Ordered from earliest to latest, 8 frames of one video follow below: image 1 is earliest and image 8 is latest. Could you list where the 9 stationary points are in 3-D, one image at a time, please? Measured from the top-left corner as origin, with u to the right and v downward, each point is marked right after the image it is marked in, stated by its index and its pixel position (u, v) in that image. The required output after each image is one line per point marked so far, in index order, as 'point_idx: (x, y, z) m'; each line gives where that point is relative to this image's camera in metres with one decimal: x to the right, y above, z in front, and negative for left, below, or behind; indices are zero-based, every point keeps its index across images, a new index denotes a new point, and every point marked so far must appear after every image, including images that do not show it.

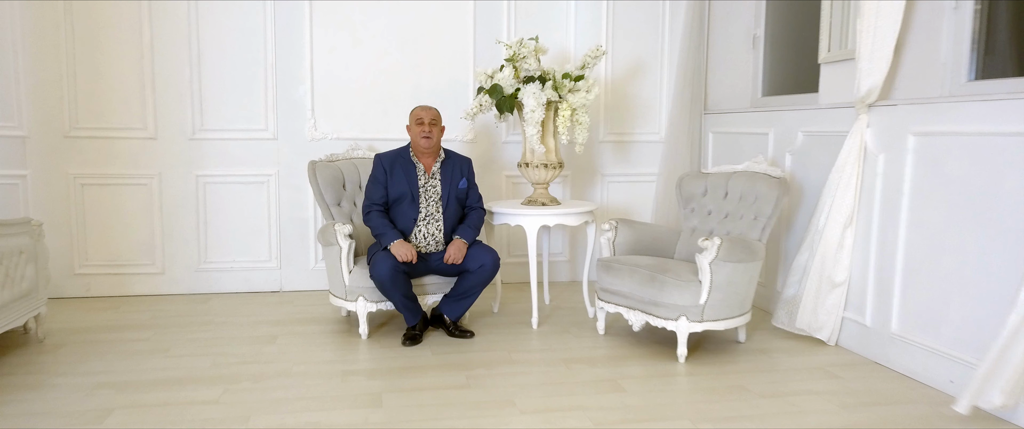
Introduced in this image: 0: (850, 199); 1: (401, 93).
0: (+1.4, 0.0, +3.1) m
1: (-0.6, +0.7, +4.4) m
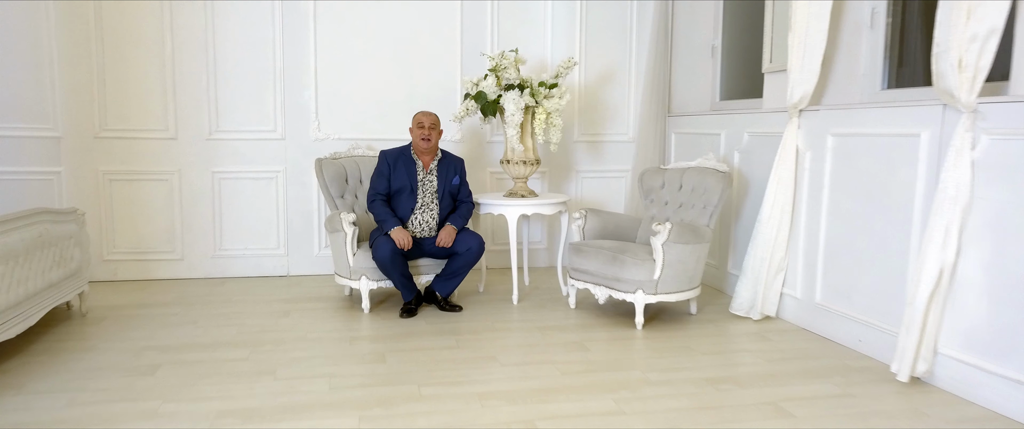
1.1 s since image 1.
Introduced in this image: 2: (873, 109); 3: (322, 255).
0: (+1.3, +0.1, +3.6) m
1: (-0.7, +0.7, +4.9) m
2: (+1.5, +0.4, +3.1) m
3: (-1.2, -0.2, +4.9) m
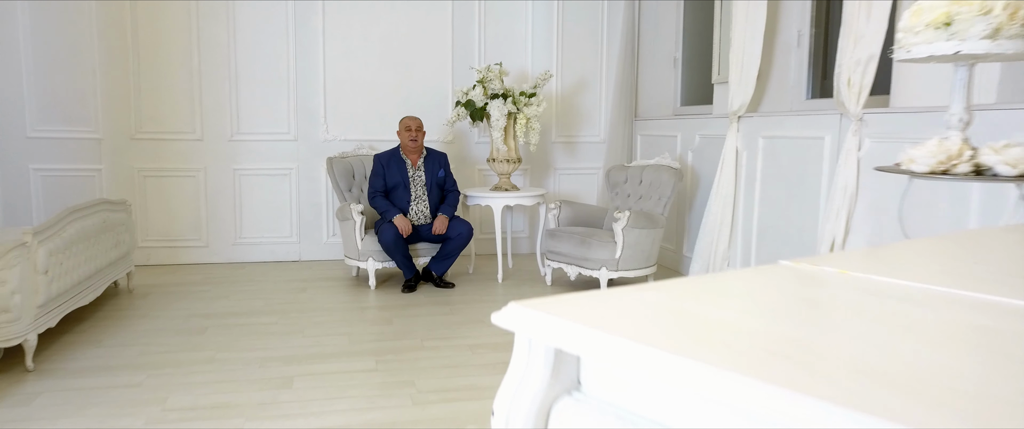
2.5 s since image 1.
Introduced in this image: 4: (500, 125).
0: (+1.2, +0.2, +4.3) m
1: (-0.9, +0.8, +5.5) m
2: (+1.4, +0.5, +3.8) m
3: (-1.3, -0.2, +5.6) m
4: (-0.1, +0.6, +4.9) m
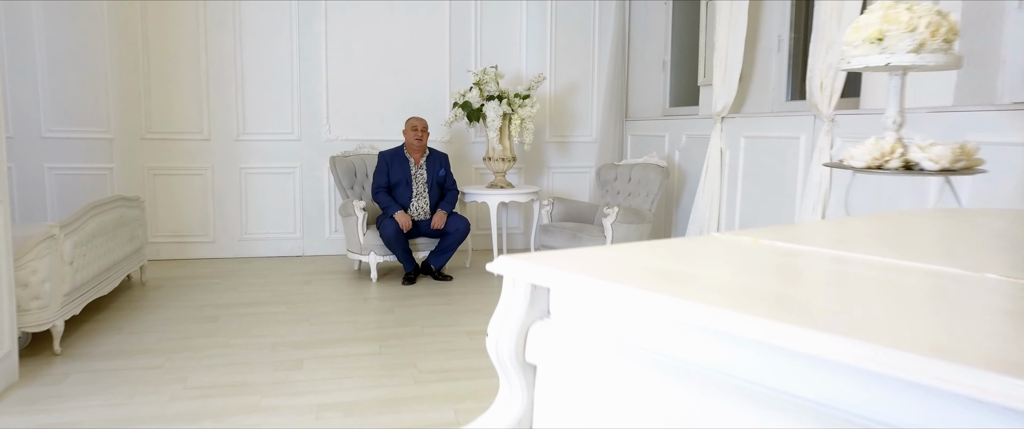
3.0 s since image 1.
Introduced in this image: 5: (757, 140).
0: (+1.2, +0.2, +4.5) m
1: (-0.9, +0.8, +5.8) m
2: (+1.4, +0.5, +4.1) m
3: (-1.3, -0.2, +5.8) m
4: (-0.1, +0.6, +5.1) m
5: (+1.3, +0.4, +4.2) m
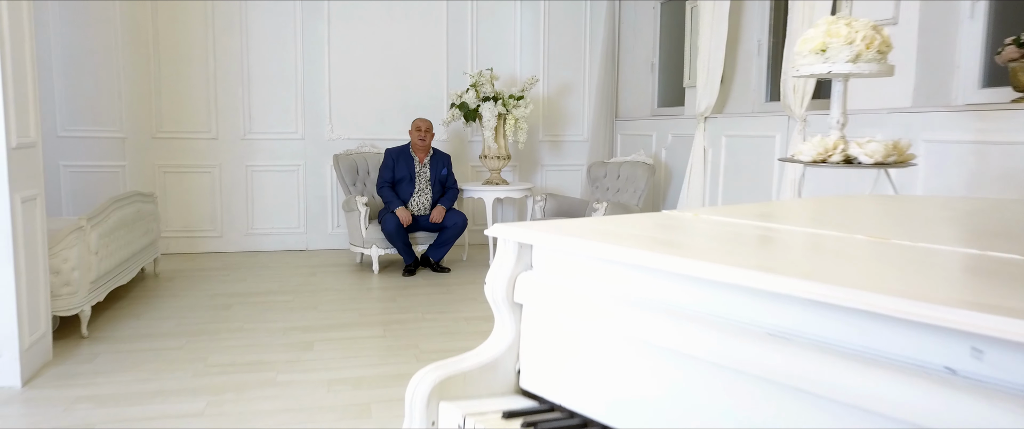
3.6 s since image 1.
0: (+1.2, +0.2, +4.8) m
1: (-0.9, +0.8, +6.0) m
2: (+1.3, +0.5, +4.3) m
3: (-1.4, -0.1, +6.0) m
4: (-0.1, +0.6, +5.3) m
5: (+1.3, +0.4, +4.5) m
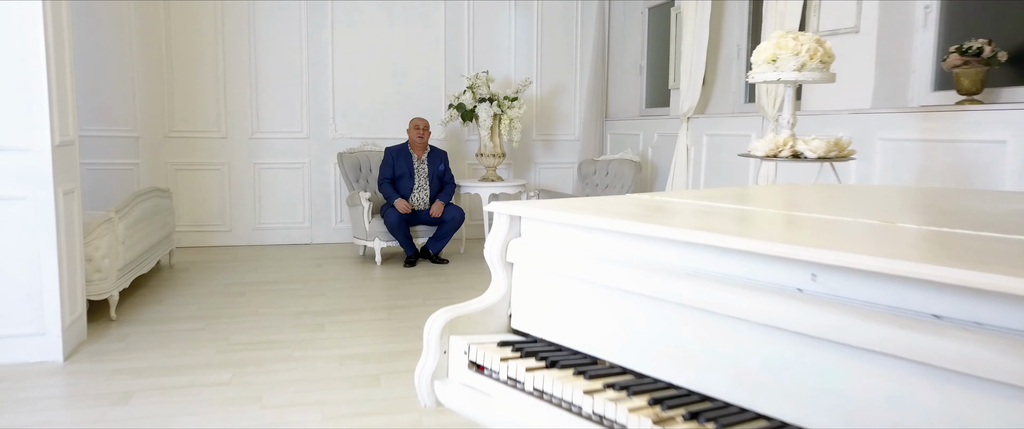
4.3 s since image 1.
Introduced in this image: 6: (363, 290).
0: (+1.1, +0.3, +5.1) m
1: (-1.0, +0.9, +6.3) m
2: (+1.3, +0.6, +4.6) m
3: (-1.4, -0.1, +6.3) m
4: (-0.2, +0.7, +5.6) m
5: (+1.3, +0.5, +4.8) m
6: (-0.9, -0.4, +4.5) m
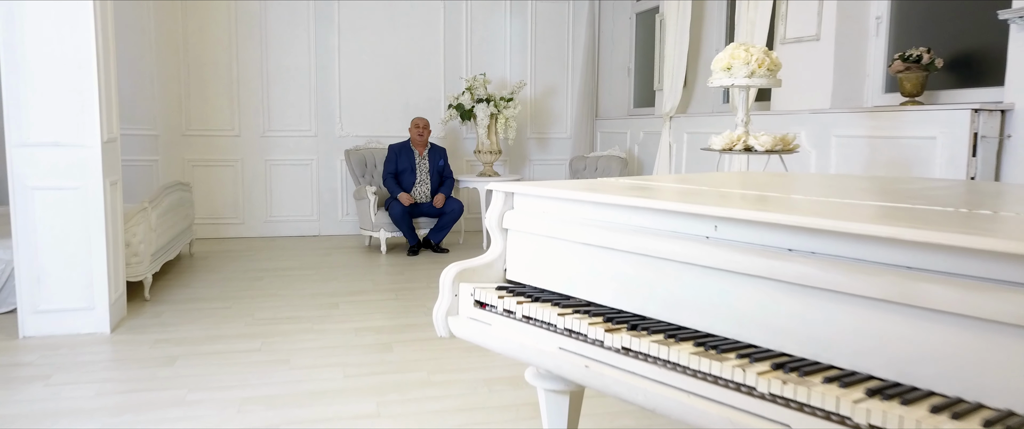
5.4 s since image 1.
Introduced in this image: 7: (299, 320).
0: (+1.1, +0.3, +5.5) m
1: (-1.0, +0.9, +6.7) m
2: (+1.3, +0.6, +5.1) m
3: (-1.5, 0.0, +6.7) m
4: (-0.2, +0.7, +6.0) m
5: (+1.2, +0.5, +5.2) m
6: (-0.9, -0.4, +4.9) m
7: (-1.0, -0.5, +3.8) m
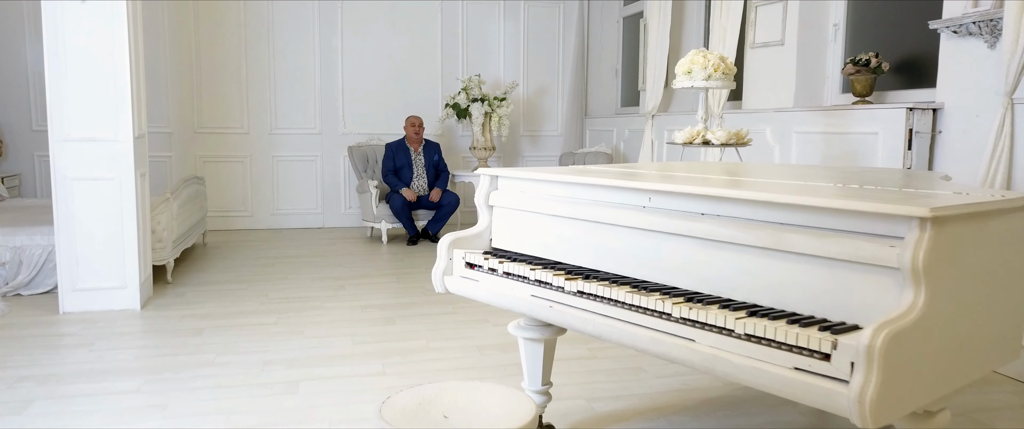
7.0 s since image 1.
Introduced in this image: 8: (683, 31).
0: (+1.0, +0.4, +5.9) m
1: (-1.1, +1.0, +7.1) m
2: (+1.2, +0.7, +5.4) m
3: (-1.5, 0.0, +7.1) m
4: (-0.3, +0.8, +6.4) m
5: (+1.2, +0.6, +5.6) m
6: (-0.9, -0.3, +5.3) m
7: (-1.1, -0.5, +4.1) m
8: (+1.3, +1.4, +6.0) m
